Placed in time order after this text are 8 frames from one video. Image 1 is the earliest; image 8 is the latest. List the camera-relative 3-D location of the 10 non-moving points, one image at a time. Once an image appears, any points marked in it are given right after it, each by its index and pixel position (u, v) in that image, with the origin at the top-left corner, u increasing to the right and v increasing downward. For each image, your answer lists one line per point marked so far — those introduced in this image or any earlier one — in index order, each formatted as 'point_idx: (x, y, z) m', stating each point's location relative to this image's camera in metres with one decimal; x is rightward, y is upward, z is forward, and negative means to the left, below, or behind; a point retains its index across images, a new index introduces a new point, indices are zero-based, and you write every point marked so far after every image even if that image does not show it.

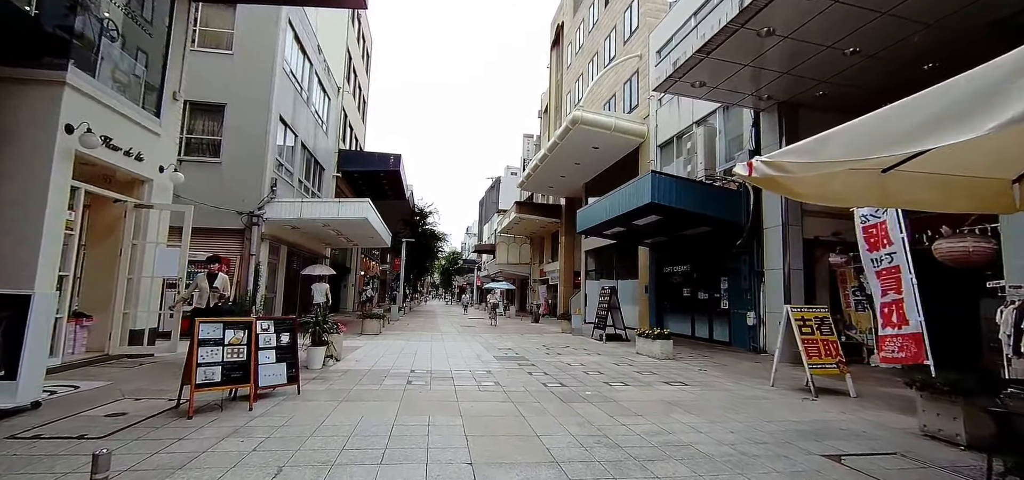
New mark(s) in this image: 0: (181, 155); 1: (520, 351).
0: (-9.5, +2.4, +12.0) m
1: (+0.2, -2.7, +10.1) m
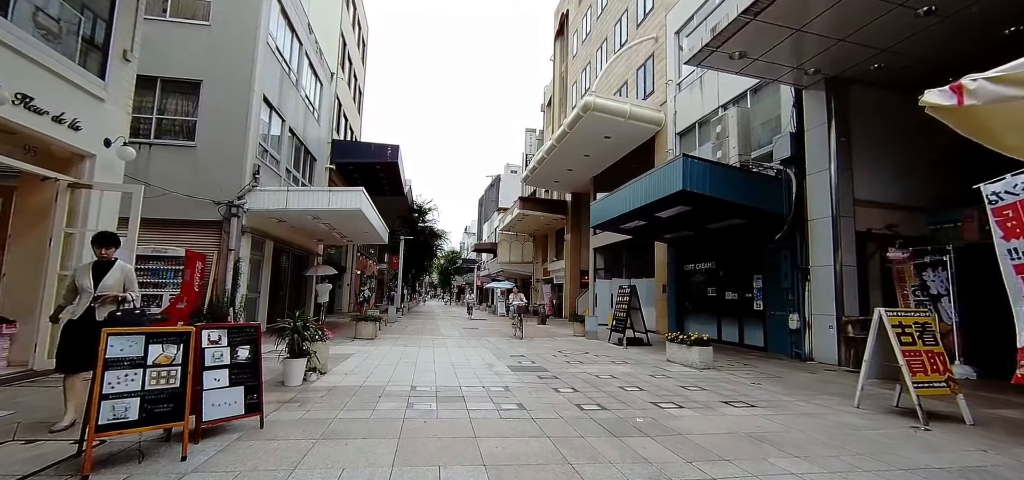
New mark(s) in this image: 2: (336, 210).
0: (-9.2, +2.6, +10.7) m
1: (+0.5, -2.5, +8.8) m
2: (-4.8, +0.8, +11.4) m
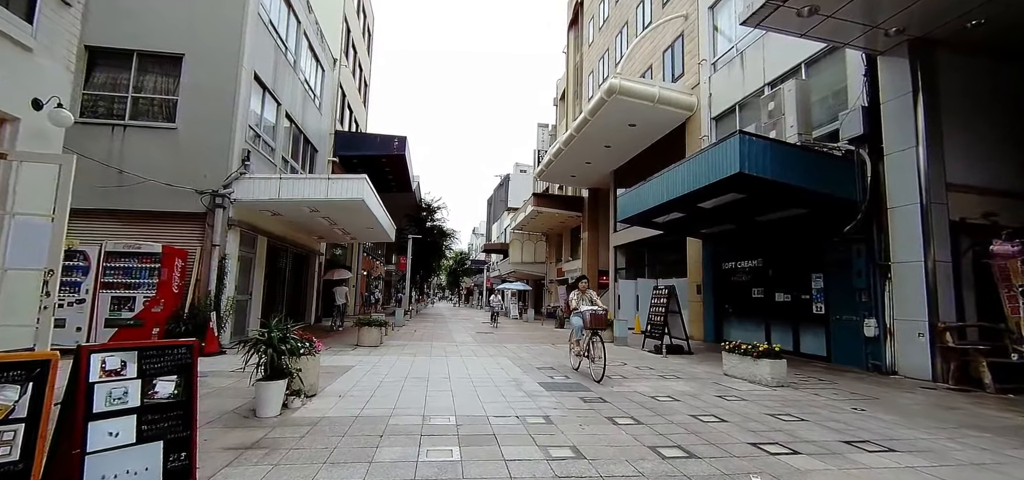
0: (-8.7, +2.7, +9.4) m
1: (+1.0, -2.4, +7.4) m
2: (-4.2, +0.9, +10.0) m
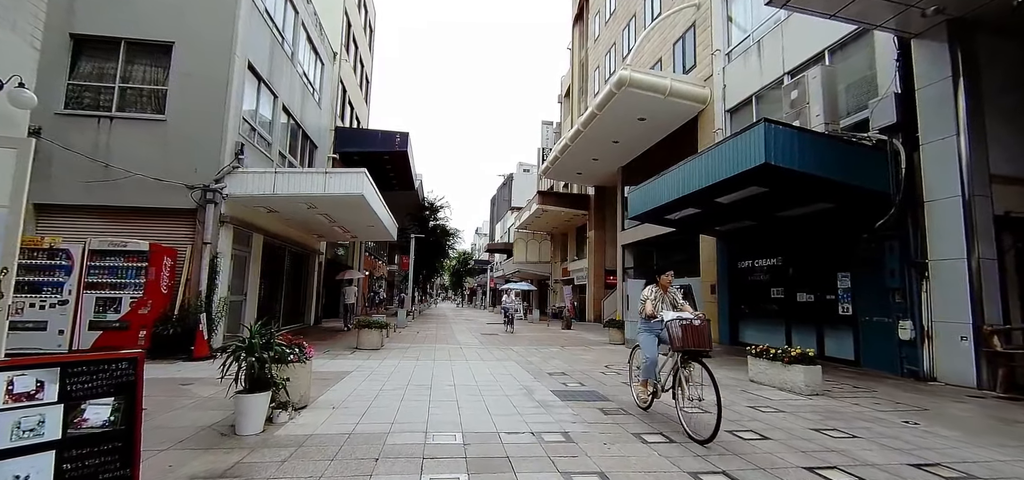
0: (-8.5, +2.8, +8.9) m
1: (+1.2, -2.3, +6.9) m
2: (-4.0, +1.0, +9.5) m
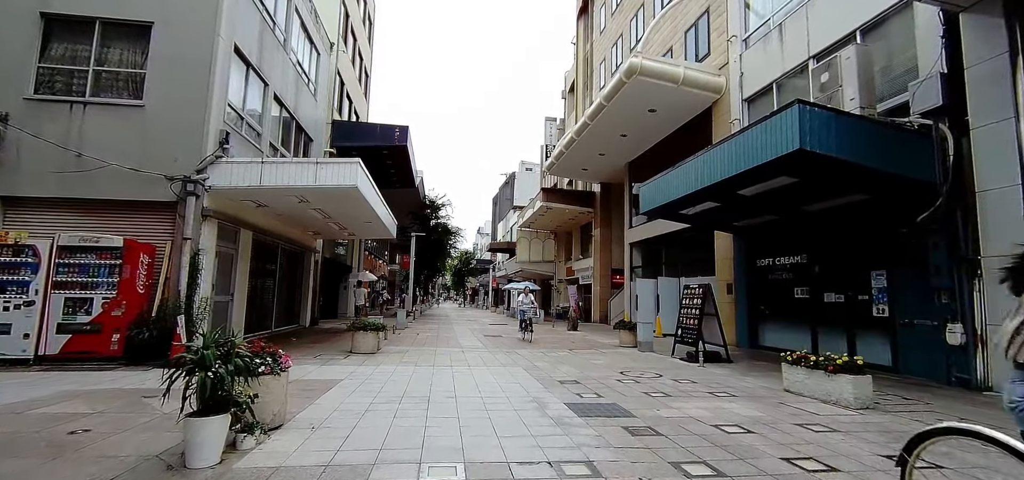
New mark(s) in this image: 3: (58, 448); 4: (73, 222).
0: (-8.4, +2.8, +8.3) m
1: (+1.3, -2.2, +6.1) m
2: (-3.9, +1.1, +8.8) m
3: (-4.0, -1.9, +3.5) m
4: (-8.6, +0.4, +8.2) m
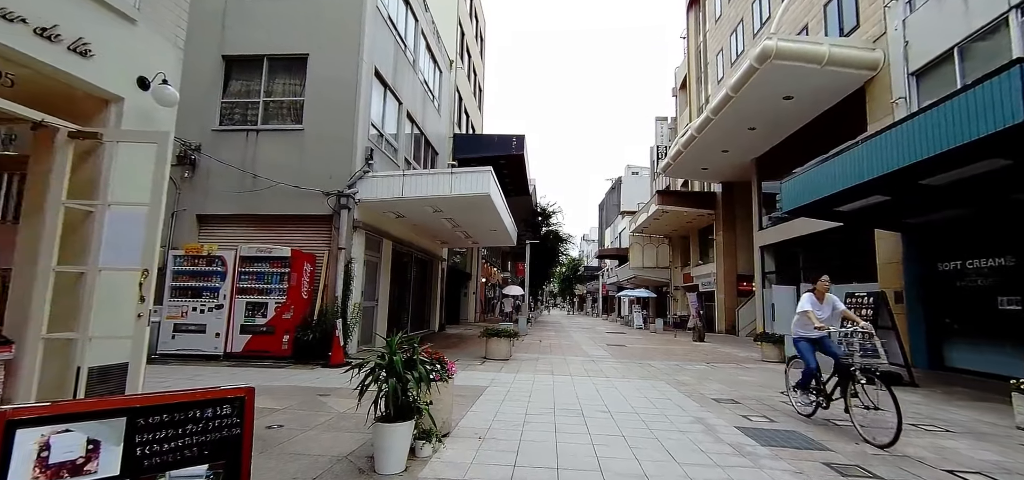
0: (-5.8, +2.6, +9.7) m
1: (+3.3, -2.3, +5.5) m
2: (-1.3, +0.9, +9.2) m
3: (-2.4, -2.0, +4.1) m
4: (-6.0, +0.1, +9.6) m
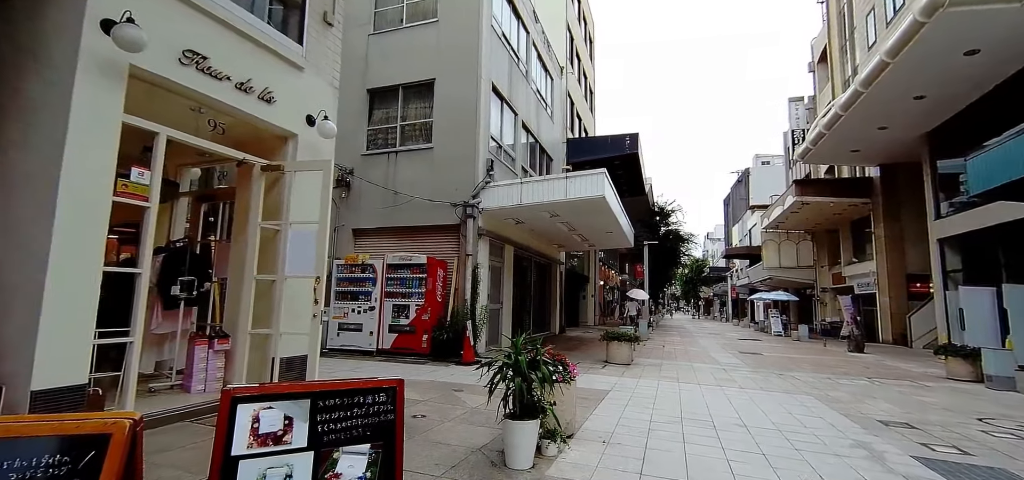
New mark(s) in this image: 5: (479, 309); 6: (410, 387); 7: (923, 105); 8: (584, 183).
0: (-3.0, +2.3, +11.1) m
1: (+4.8, -2.2, +4.6) m
2: (+1.3, +0.8, +9.5) m
3: (-1.1, -2.2, +4.8) m
4: (-3.1, -0.2, +11.1) m
5: (-0.8, -1.7, +10.2) m
6: (-1.7, -2.6, +7.3) m
7: (+12.8, +4.4, +13.1) m
8: (+1.5, +1.1, +9.1) m
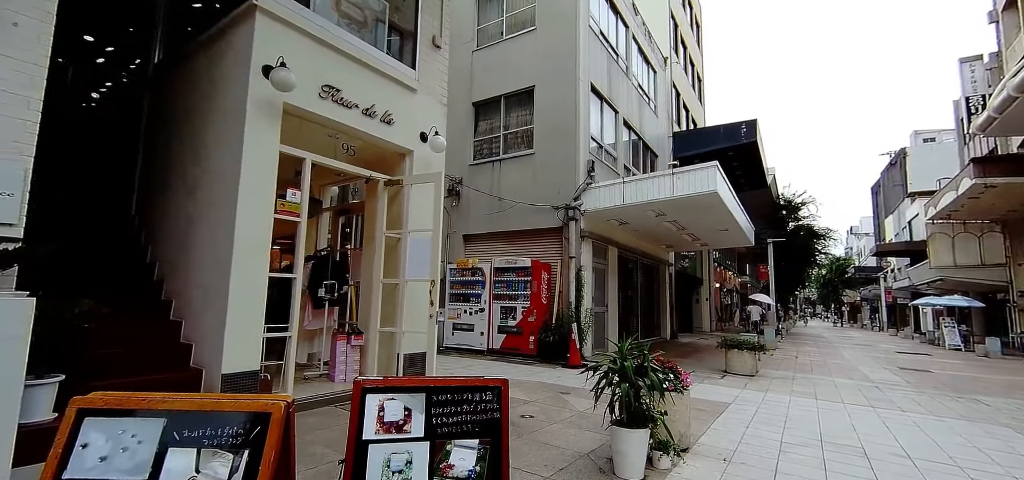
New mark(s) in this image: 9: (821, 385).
0: (-0.4, +2.1, +11.6) m
1: (+5.8, -2.1, +3.3) m
2: (+3.5, +0.8, +8.9) m
3: (+0.1, -2.3, +4.9) m
4: (-0.4, -0.3, +11.5) m
5: (+1.7, -1.7, +10.1) m
6: (+0.1, -2.7, +7.6) m
7: (+15.4, +4.7, +9.6) m
8: (+3.6, +1.1, +8.5) m
9: (+5.3, -2.6, +7.4) m
